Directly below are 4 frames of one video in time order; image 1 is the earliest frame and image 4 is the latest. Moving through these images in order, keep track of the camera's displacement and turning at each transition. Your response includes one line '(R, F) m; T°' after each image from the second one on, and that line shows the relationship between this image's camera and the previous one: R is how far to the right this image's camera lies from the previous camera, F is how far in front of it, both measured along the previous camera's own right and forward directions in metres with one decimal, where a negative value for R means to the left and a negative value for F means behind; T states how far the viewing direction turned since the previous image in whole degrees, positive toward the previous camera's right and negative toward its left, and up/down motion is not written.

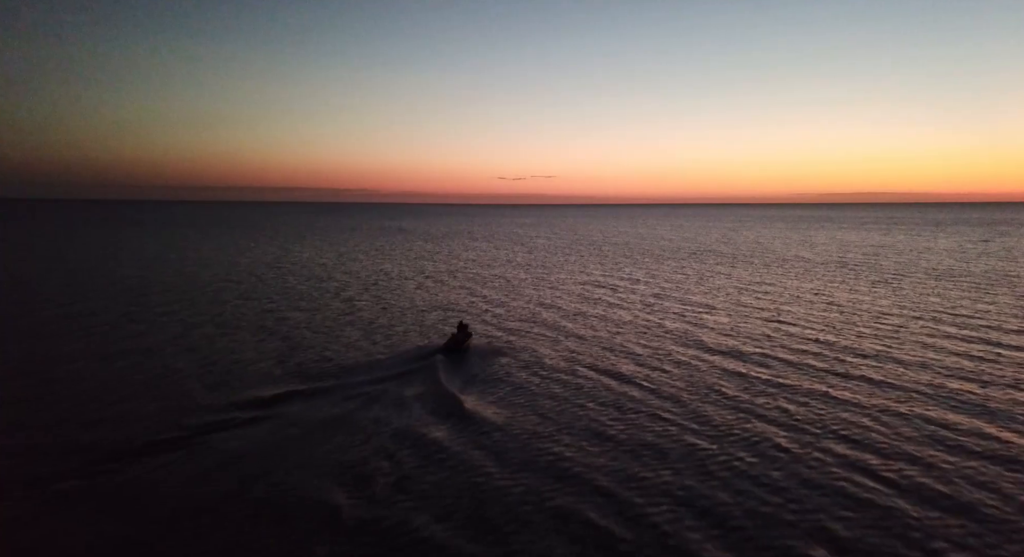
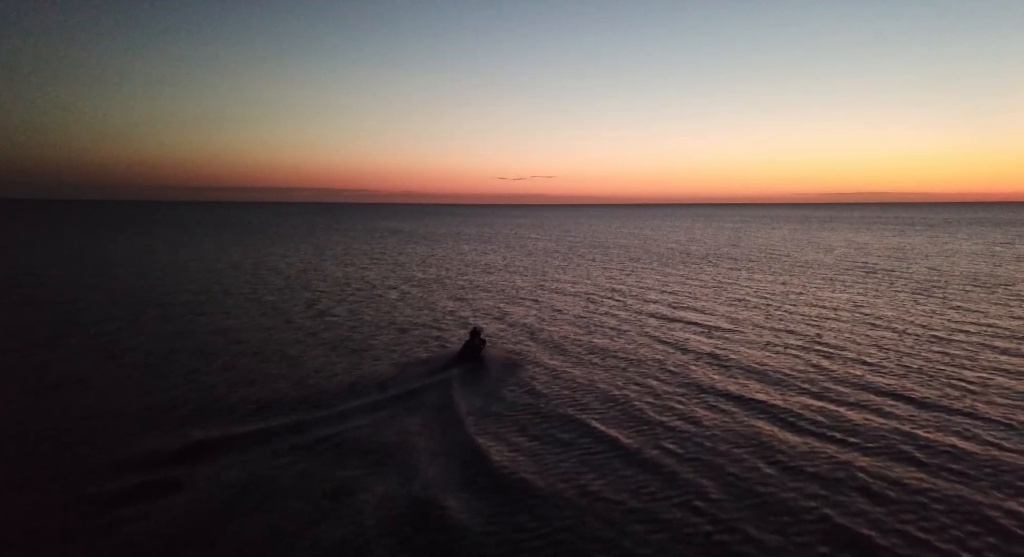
(+0.7, +4.2) m; 0°
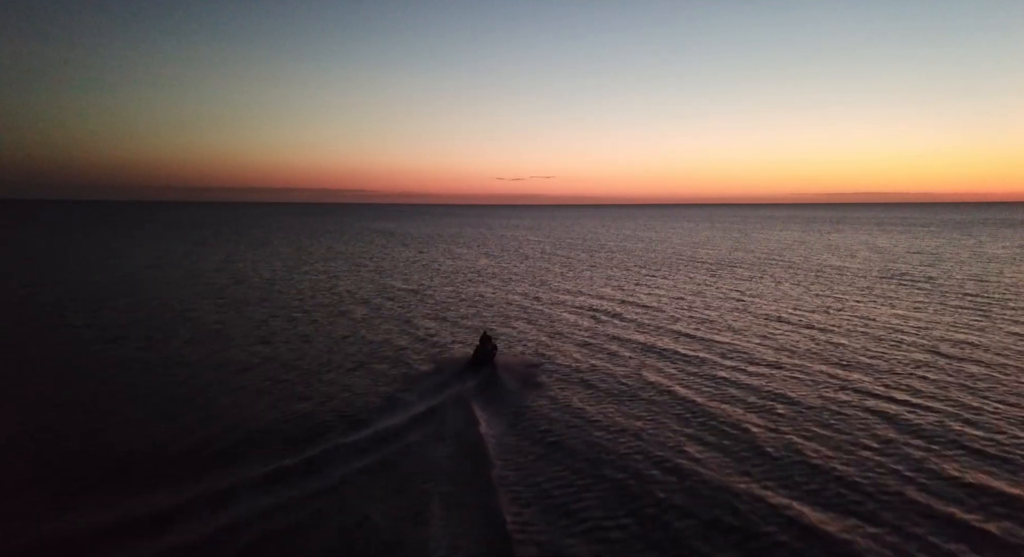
(+0.4, +4.8) m; 0°
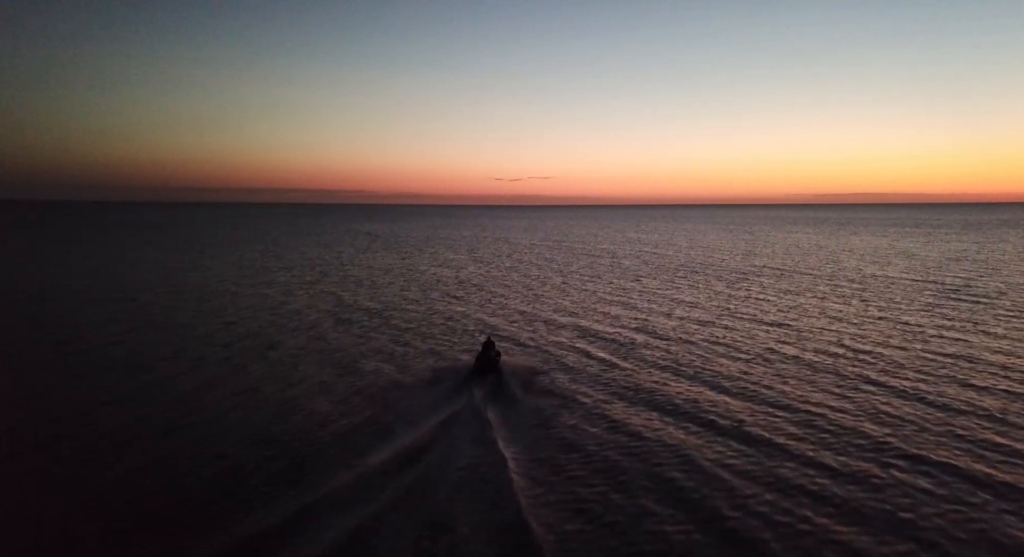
(+0.5, +6.3) m; 0°
